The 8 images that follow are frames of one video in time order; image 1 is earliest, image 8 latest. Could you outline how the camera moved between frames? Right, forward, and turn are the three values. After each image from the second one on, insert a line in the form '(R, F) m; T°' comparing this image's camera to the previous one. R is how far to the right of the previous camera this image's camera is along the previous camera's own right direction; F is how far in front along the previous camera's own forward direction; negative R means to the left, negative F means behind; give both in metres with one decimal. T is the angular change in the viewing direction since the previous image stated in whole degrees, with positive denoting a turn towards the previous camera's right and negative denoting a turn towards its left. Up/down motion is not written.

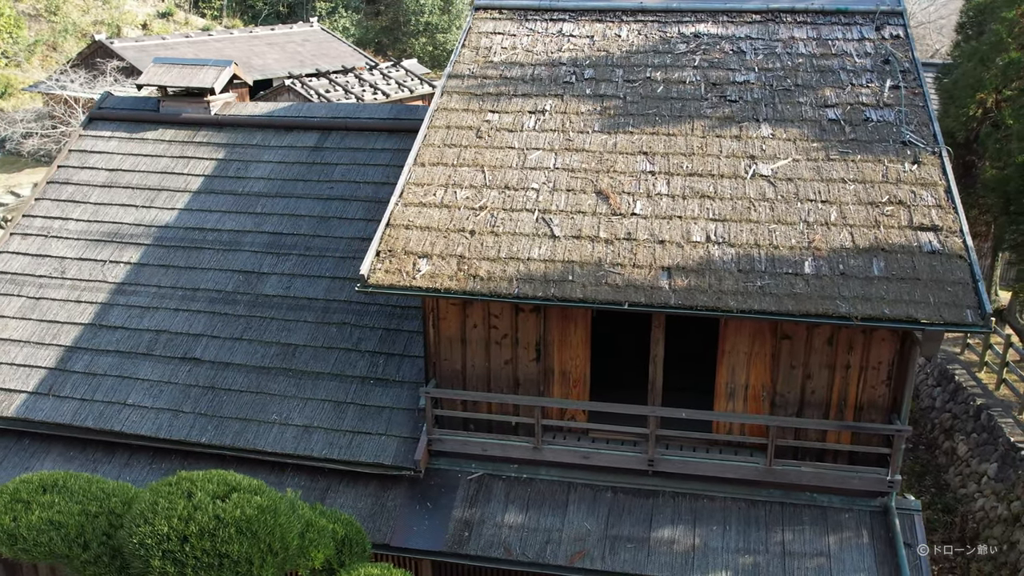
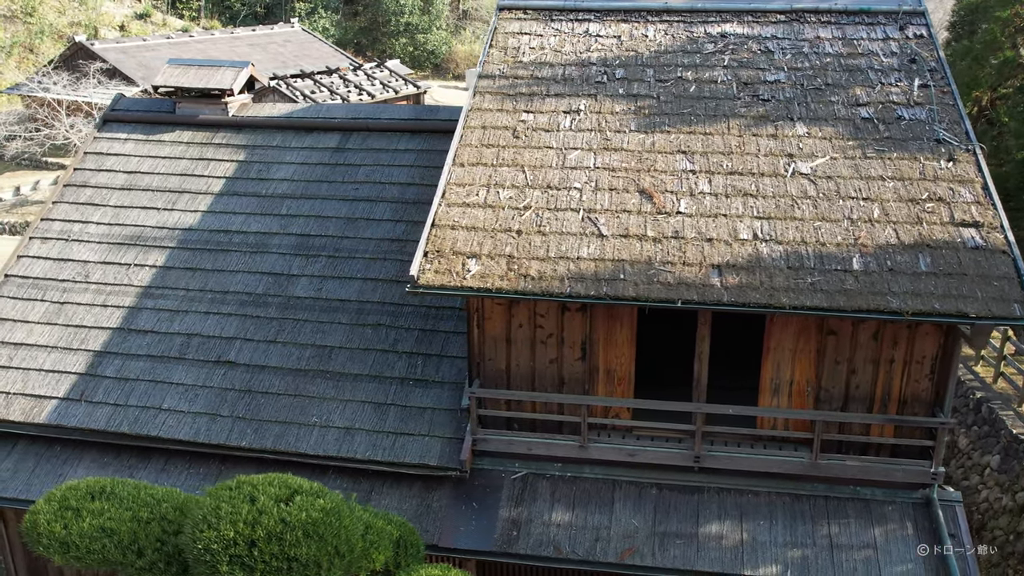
(-0.5, 0.0) m; +2°
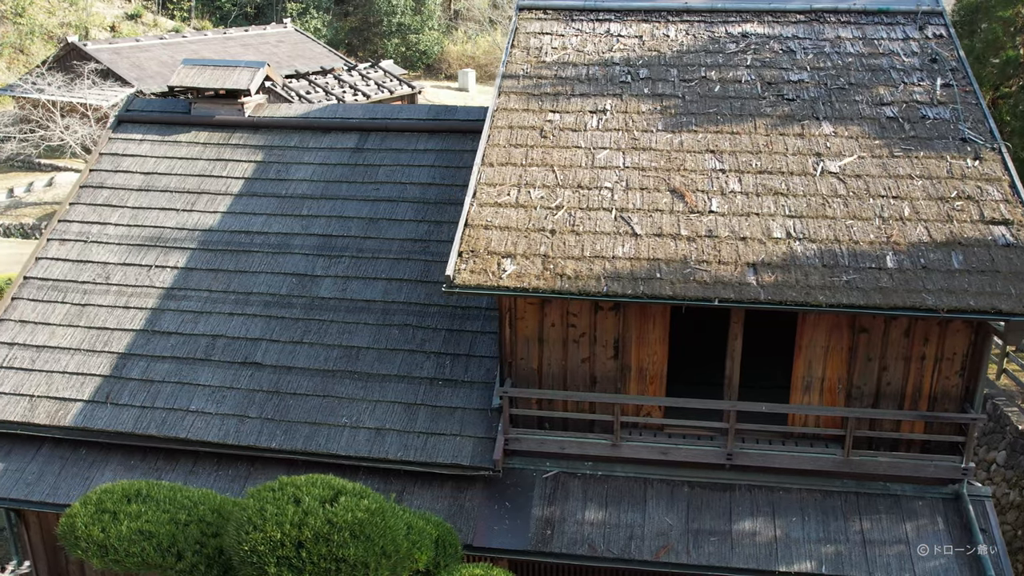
(-0.3, 0.0) m; +1°
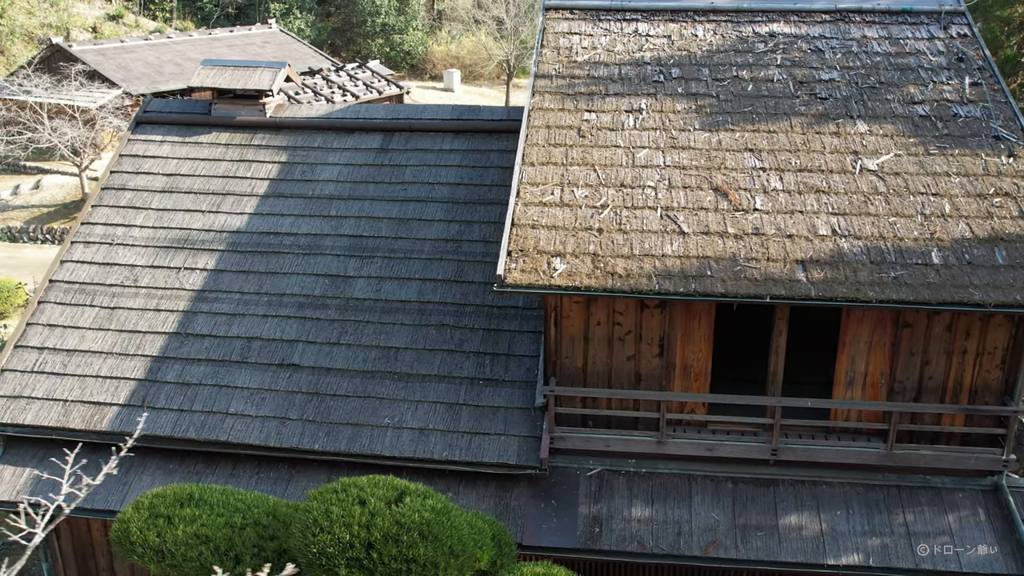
(-0.5, 0.0) m; +2°
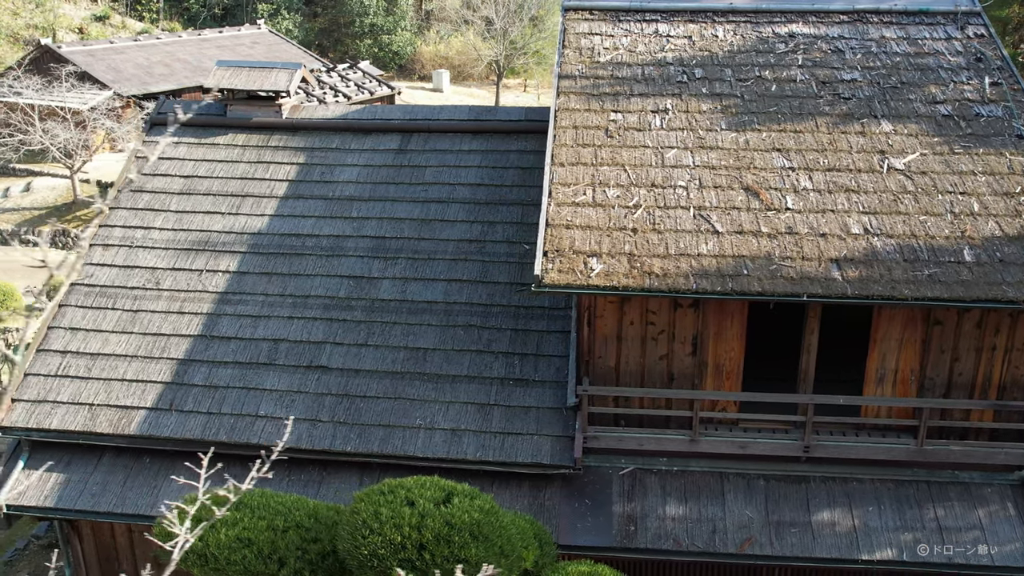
(-0.4, 0.0) m; +1°
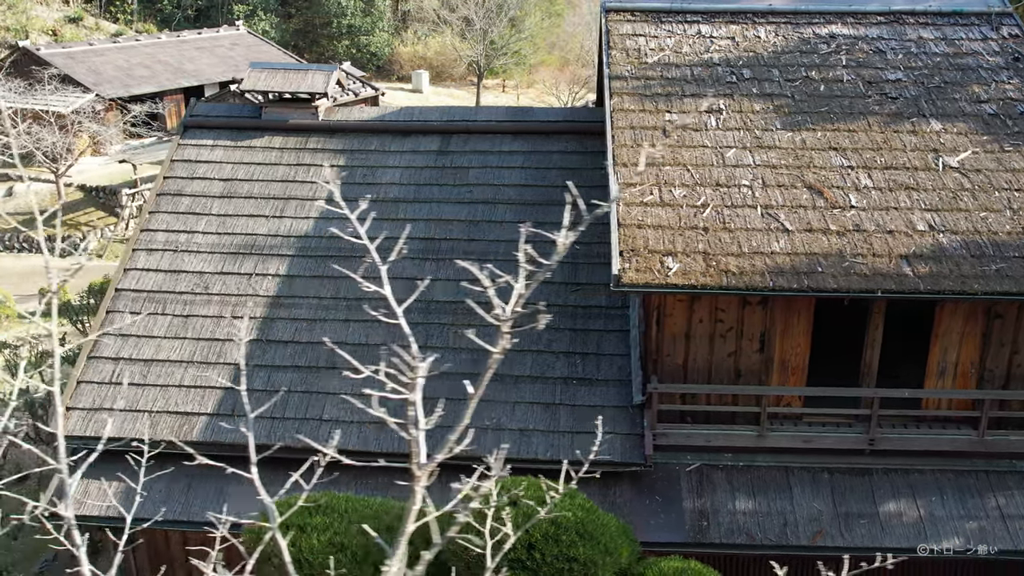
(-0.8, 0.0) m; +2°
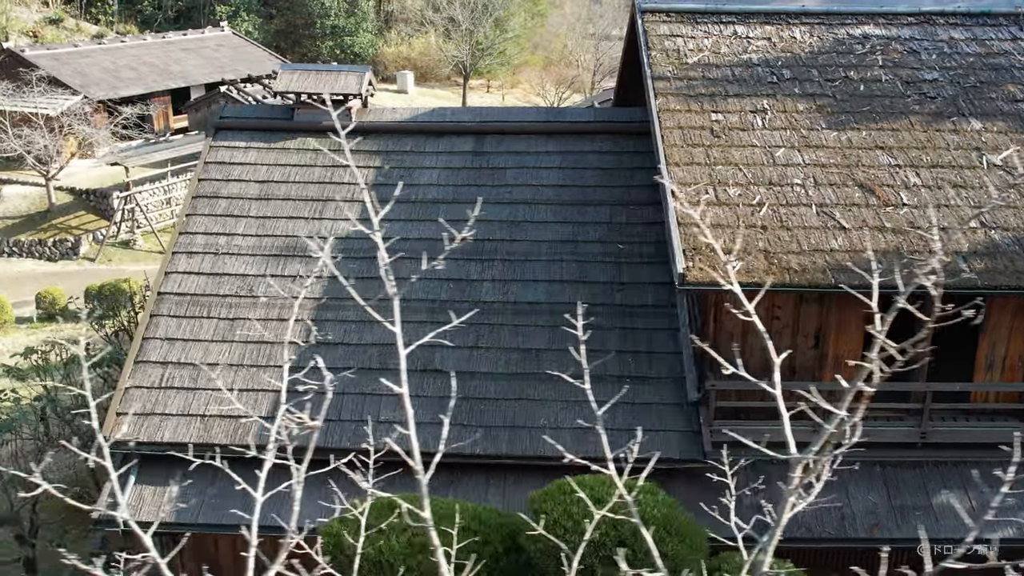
(-0.6, 0.0) m; +2°
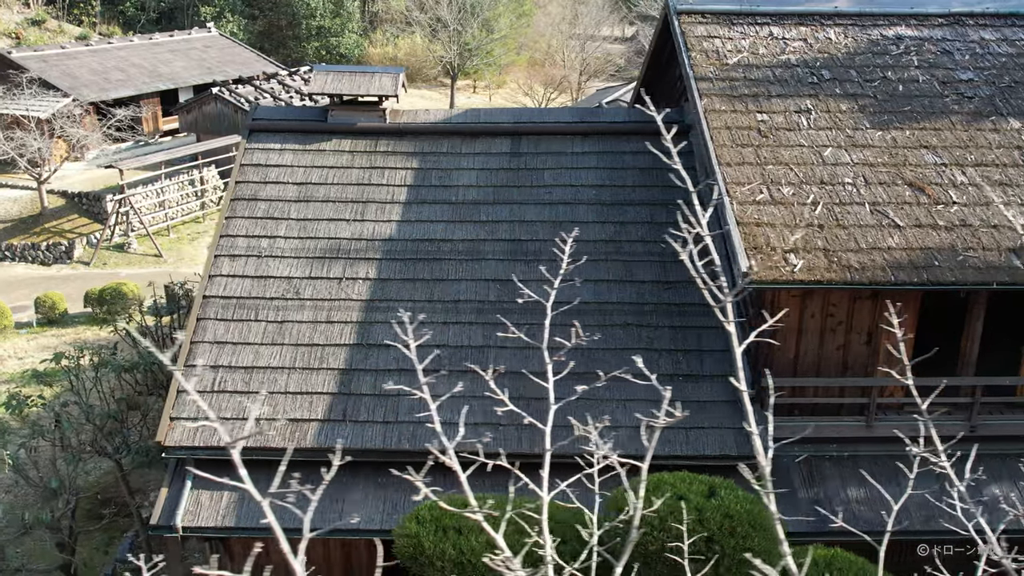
(-0.6, 0.0) m; +2°
